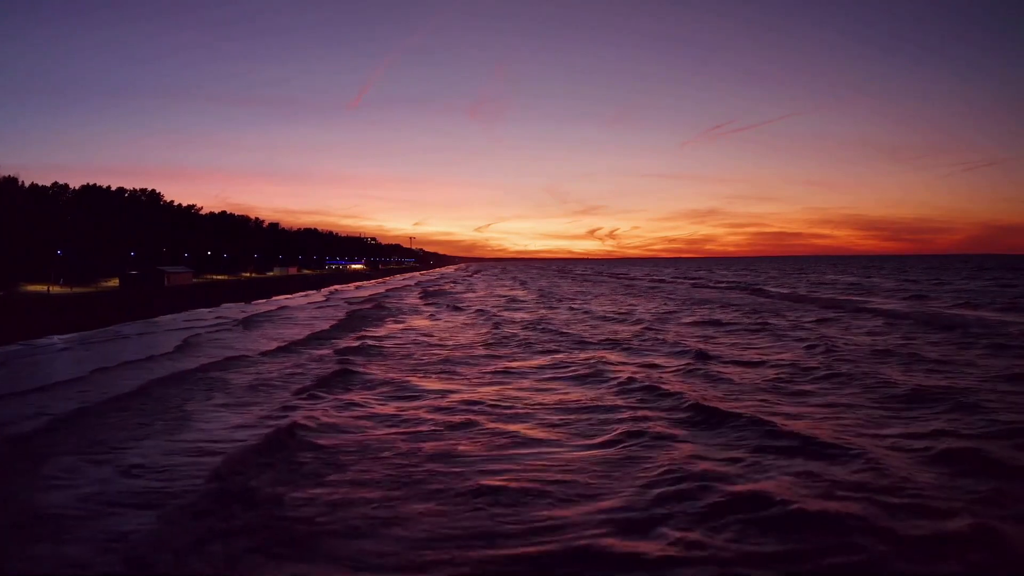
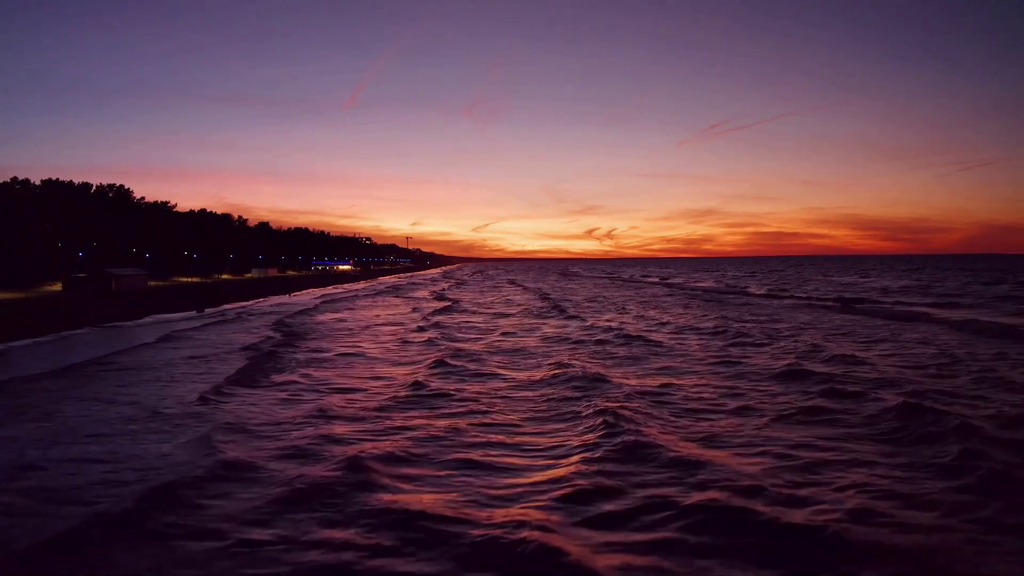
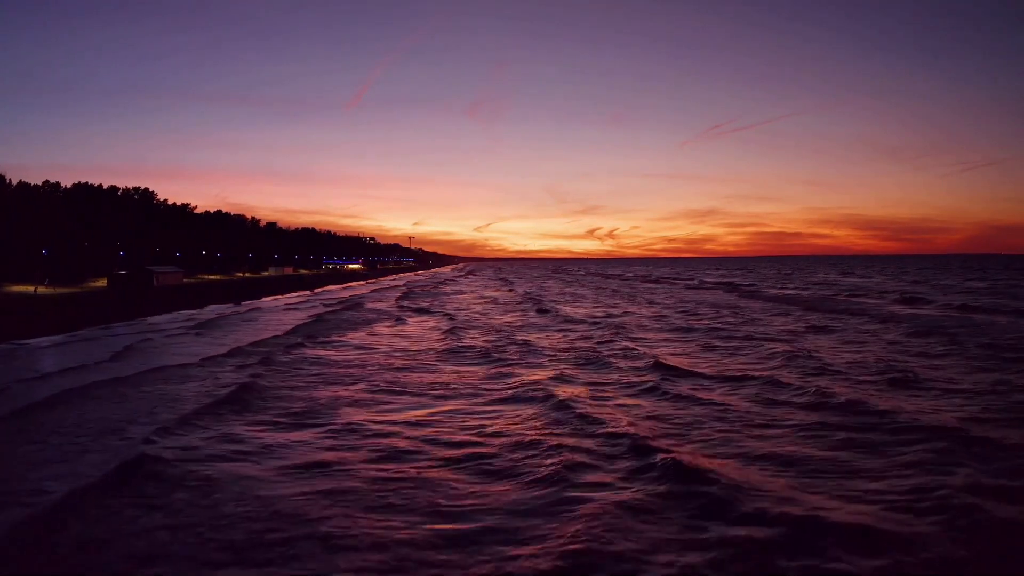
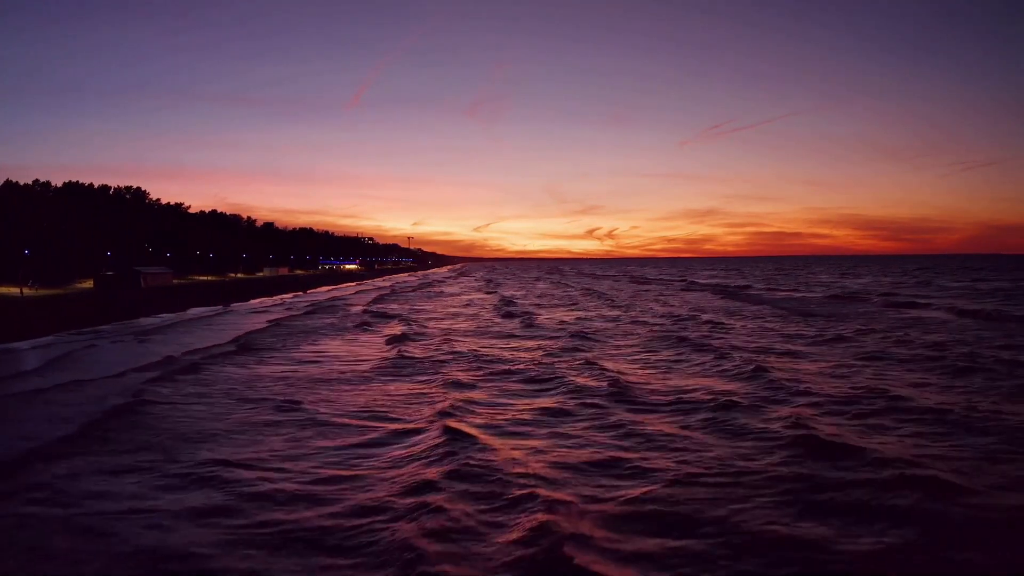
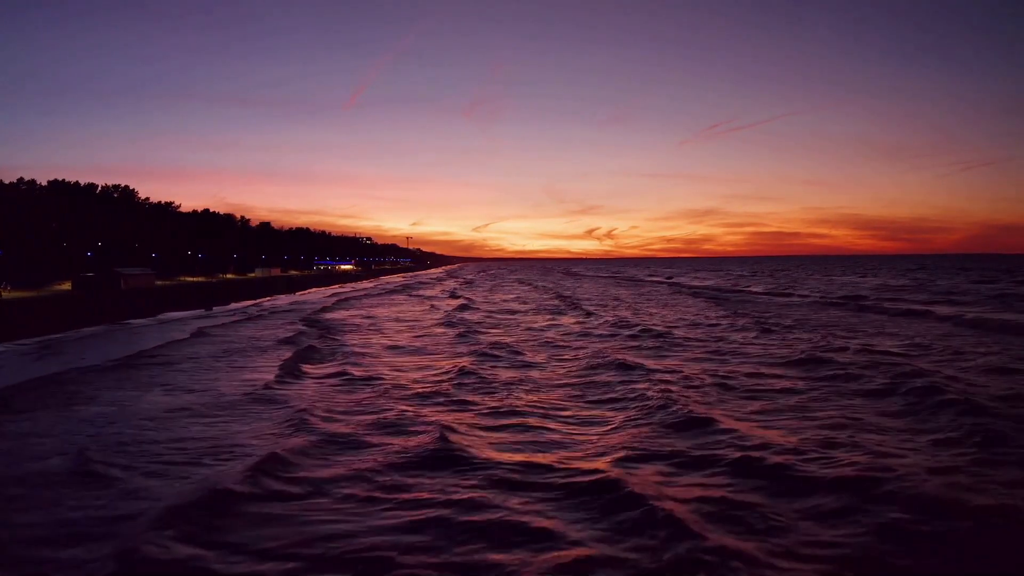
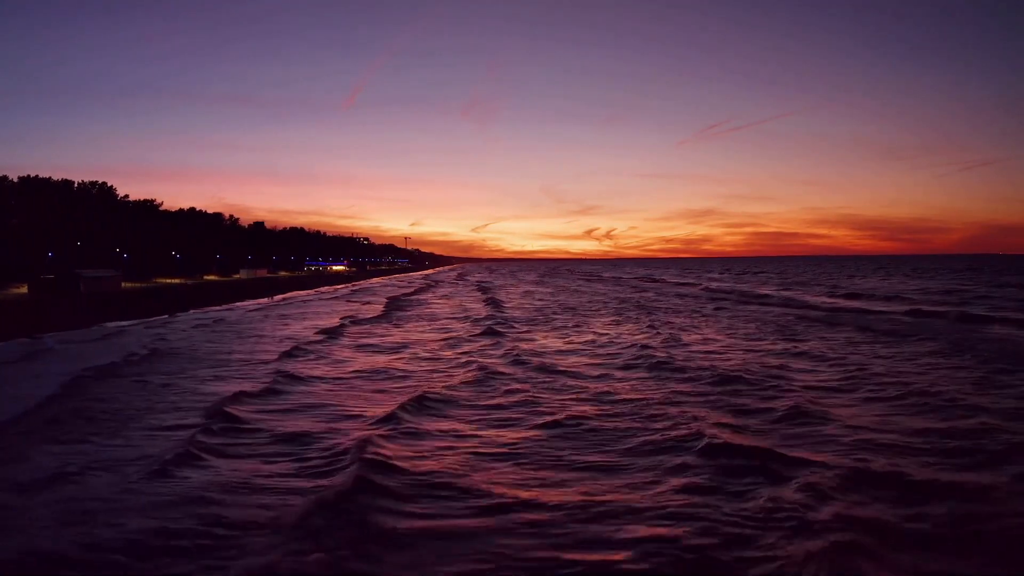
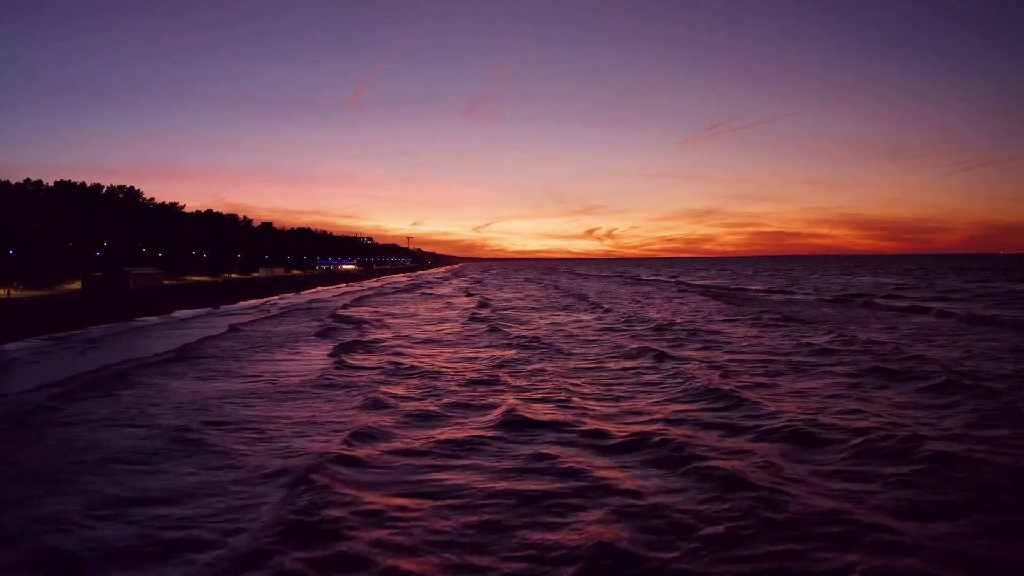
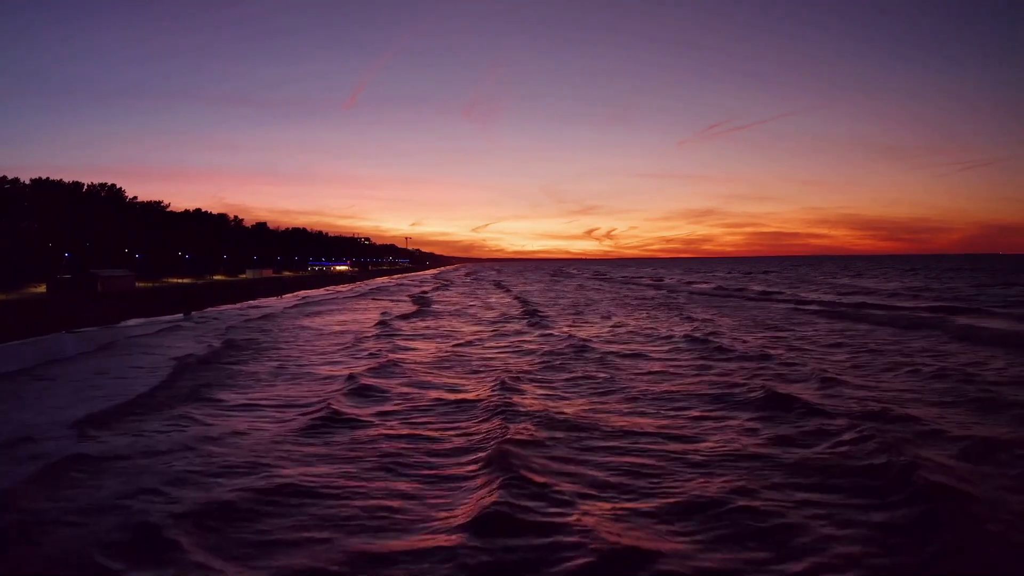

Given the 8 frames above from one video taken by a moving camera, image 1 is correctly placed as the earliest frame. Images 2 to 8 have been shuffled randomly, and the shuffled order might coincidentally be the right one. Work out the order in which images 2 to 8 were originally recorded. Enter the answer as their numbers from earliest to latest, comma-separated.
3, 4, 7, 5, 2, 8, 6
